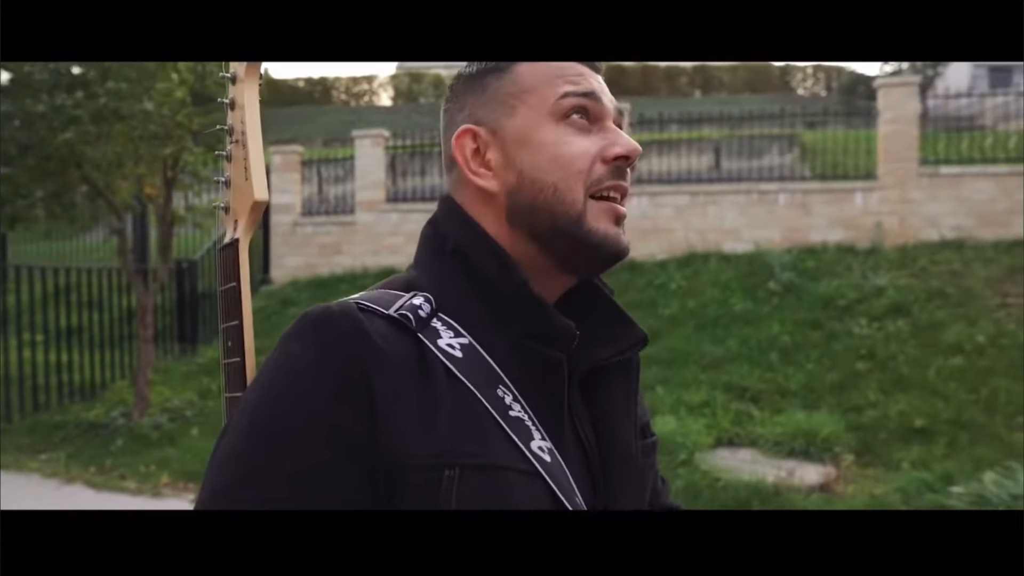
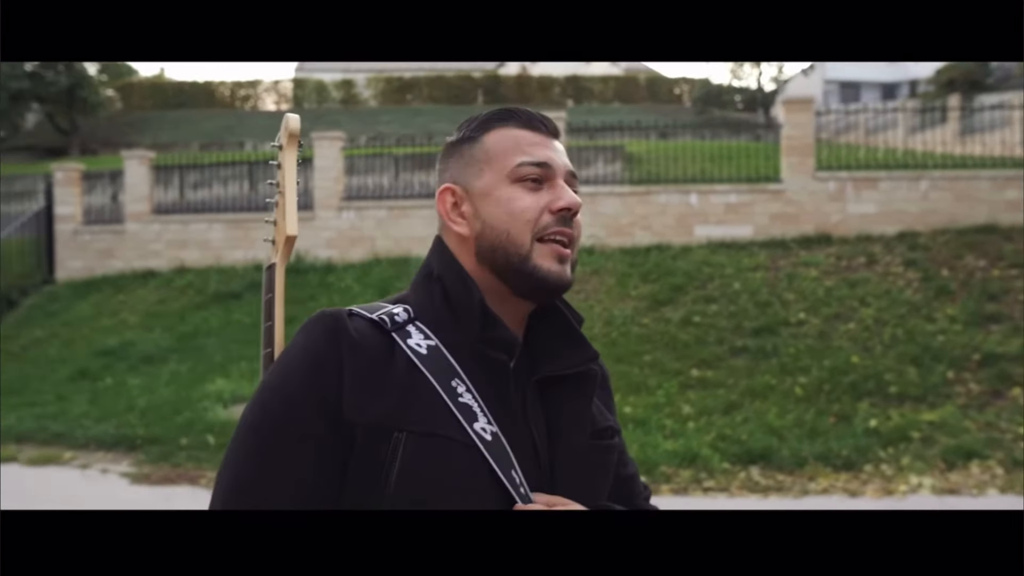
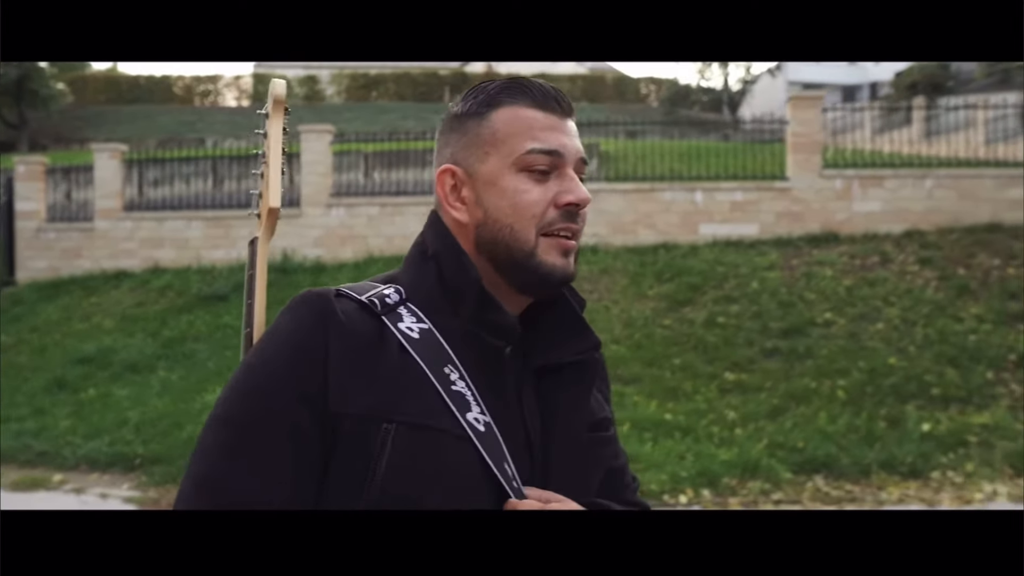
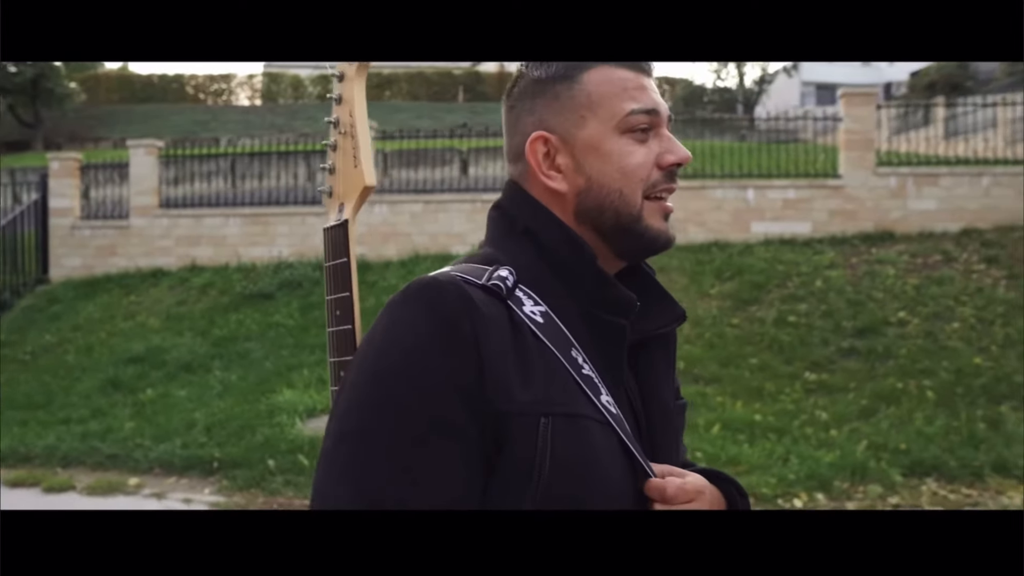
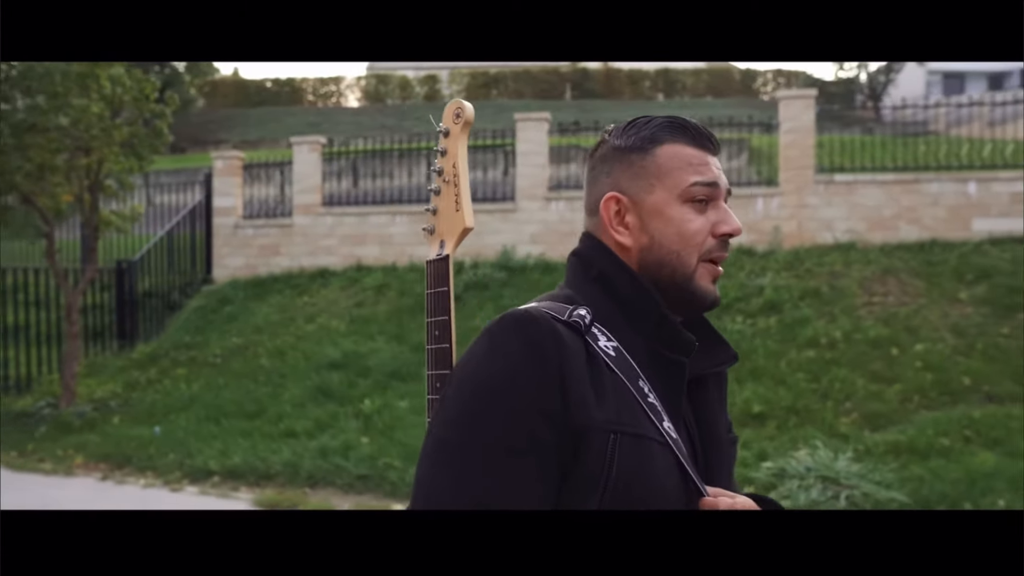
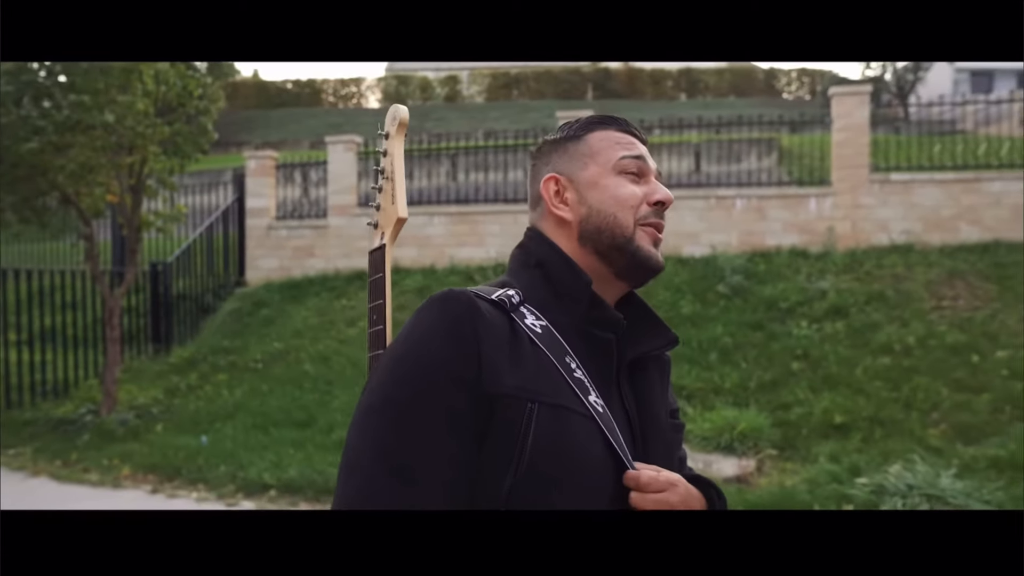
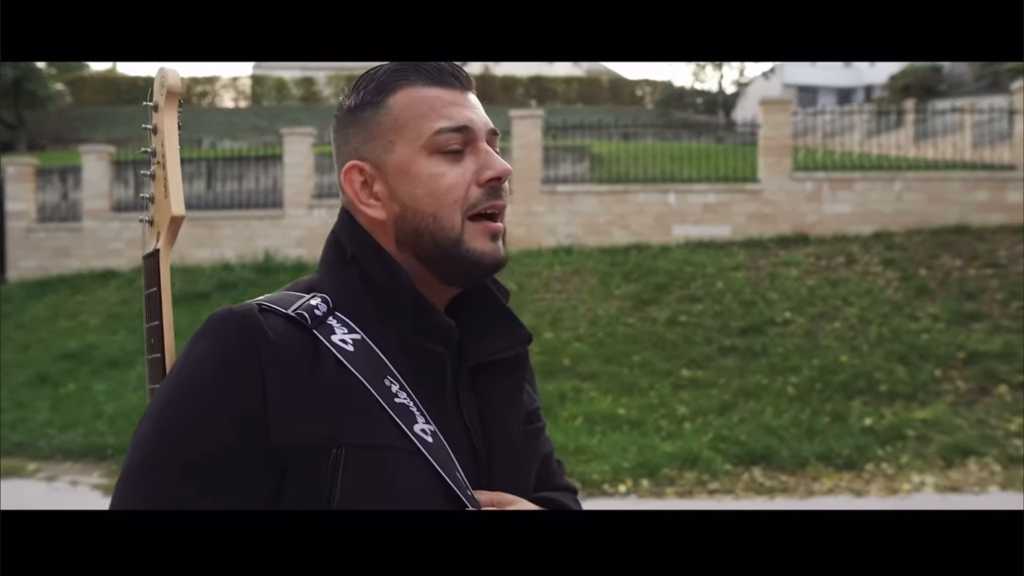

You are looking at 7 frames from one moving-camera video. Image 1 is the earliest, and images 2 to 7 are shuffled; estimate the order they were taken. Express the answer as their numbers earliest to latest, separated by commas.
6, 5, 4, 3, 7, 2
